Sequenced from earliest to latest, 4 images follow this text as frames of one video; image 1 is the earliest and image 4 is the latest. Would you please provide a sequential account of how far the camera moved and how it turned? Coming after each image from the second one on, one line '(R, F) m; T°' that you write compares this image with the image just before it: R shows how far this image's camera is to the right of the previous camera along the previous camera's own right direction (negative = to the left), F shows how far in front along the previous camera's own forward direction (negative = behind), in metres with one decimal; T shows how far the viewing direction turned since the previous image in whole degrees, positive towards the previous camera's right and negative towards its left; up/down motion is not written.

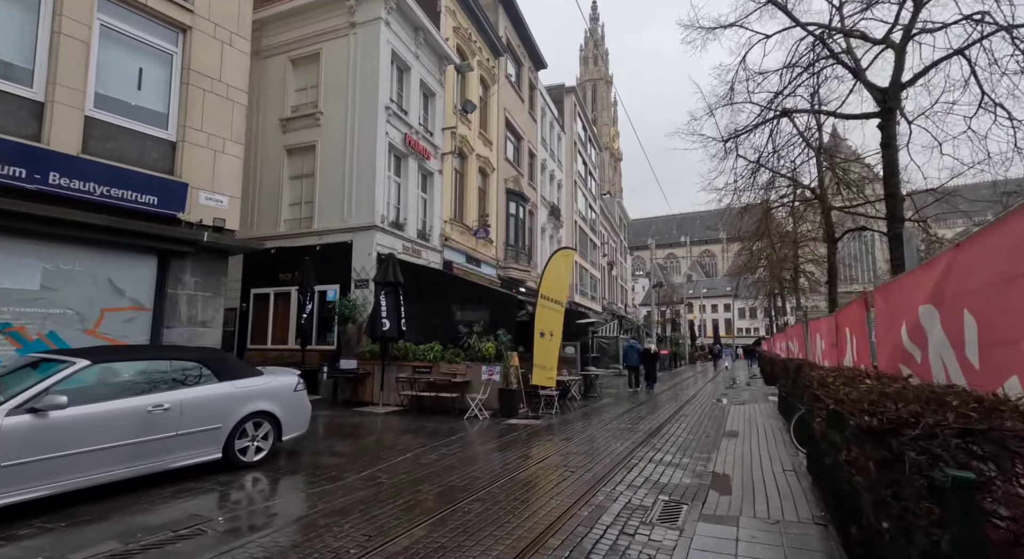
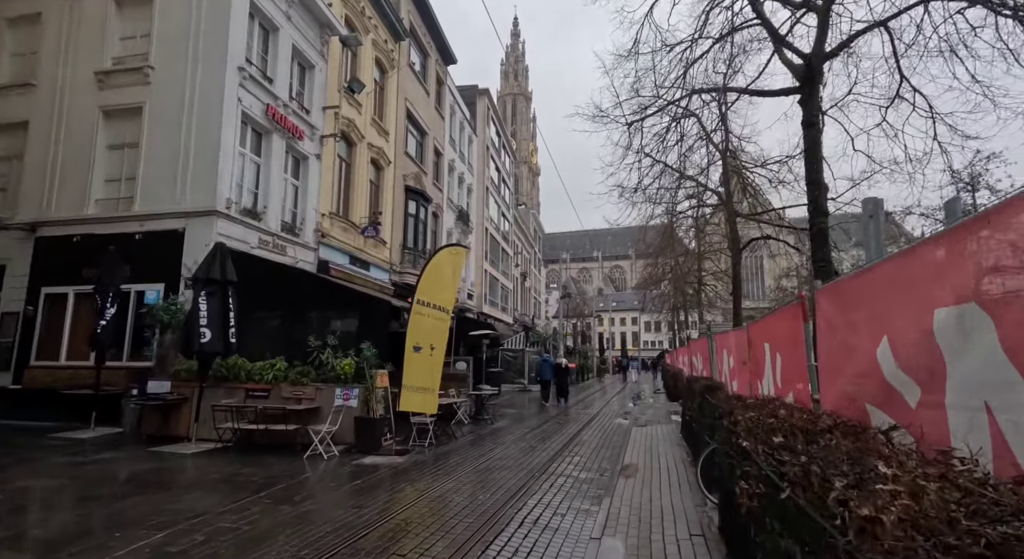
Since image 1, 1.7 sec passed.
(+0.9, +2.1) m; +8°
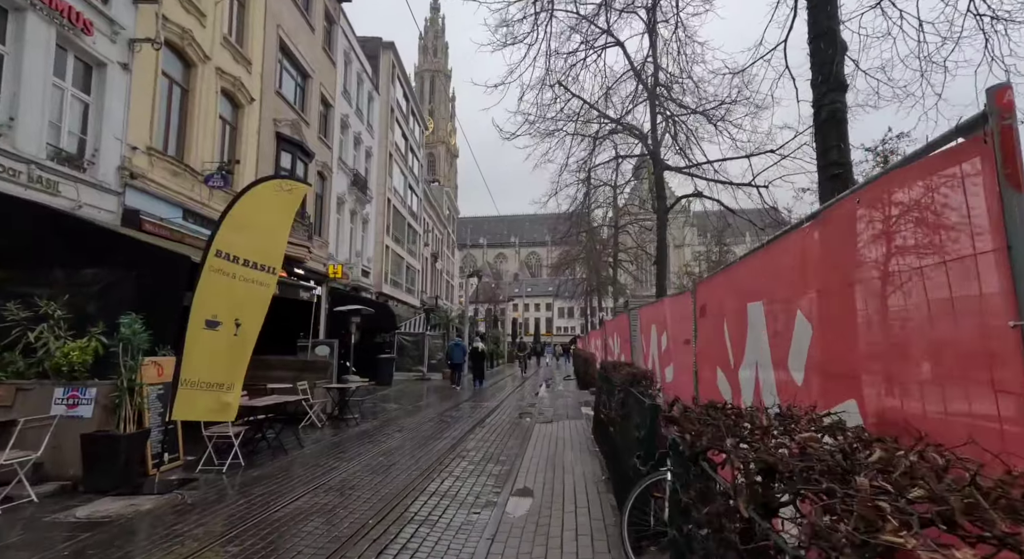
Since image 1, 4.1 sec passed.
(+0.9, +3.2) m; +8°
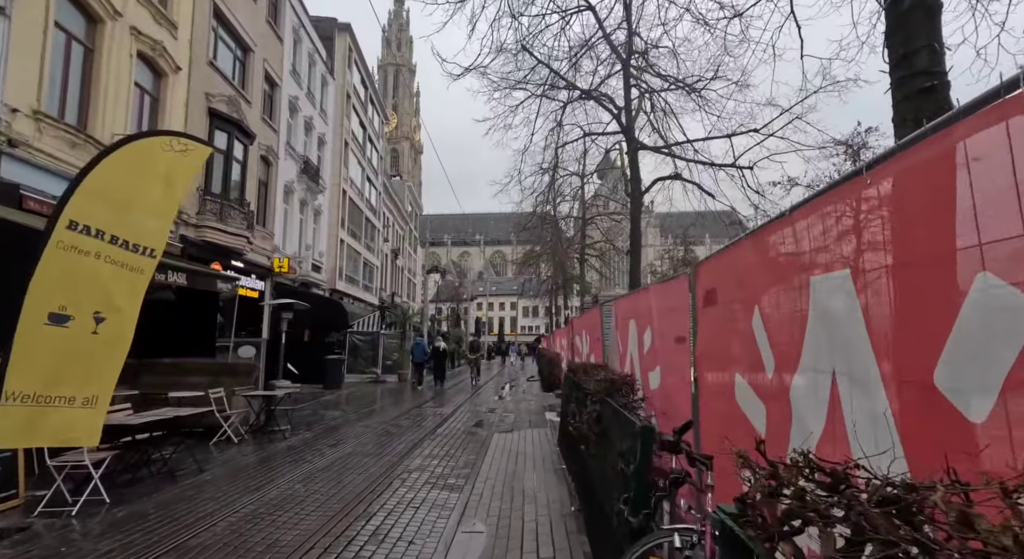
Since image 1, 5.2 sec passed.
(+0.2, +1.5) m; +4°
